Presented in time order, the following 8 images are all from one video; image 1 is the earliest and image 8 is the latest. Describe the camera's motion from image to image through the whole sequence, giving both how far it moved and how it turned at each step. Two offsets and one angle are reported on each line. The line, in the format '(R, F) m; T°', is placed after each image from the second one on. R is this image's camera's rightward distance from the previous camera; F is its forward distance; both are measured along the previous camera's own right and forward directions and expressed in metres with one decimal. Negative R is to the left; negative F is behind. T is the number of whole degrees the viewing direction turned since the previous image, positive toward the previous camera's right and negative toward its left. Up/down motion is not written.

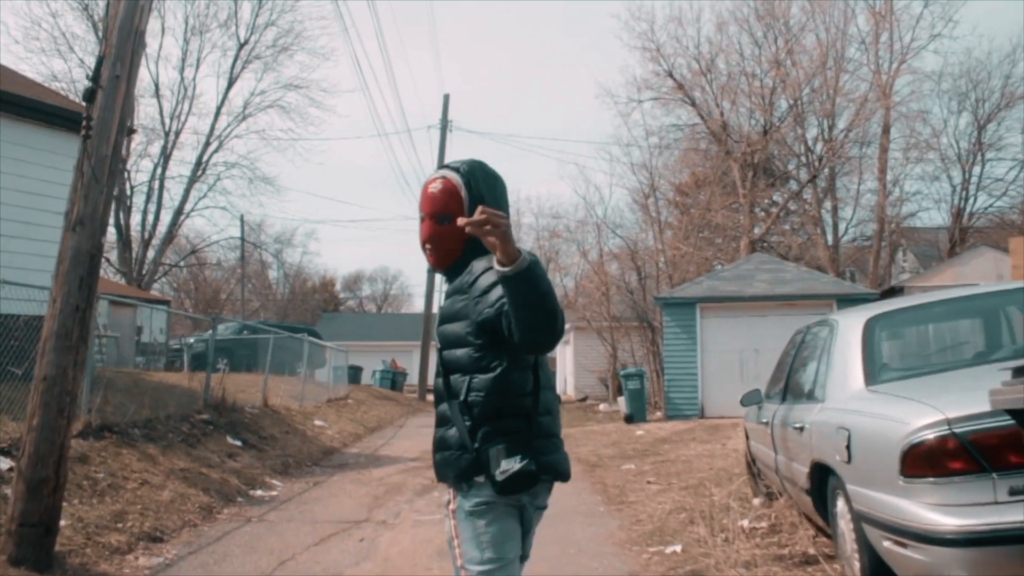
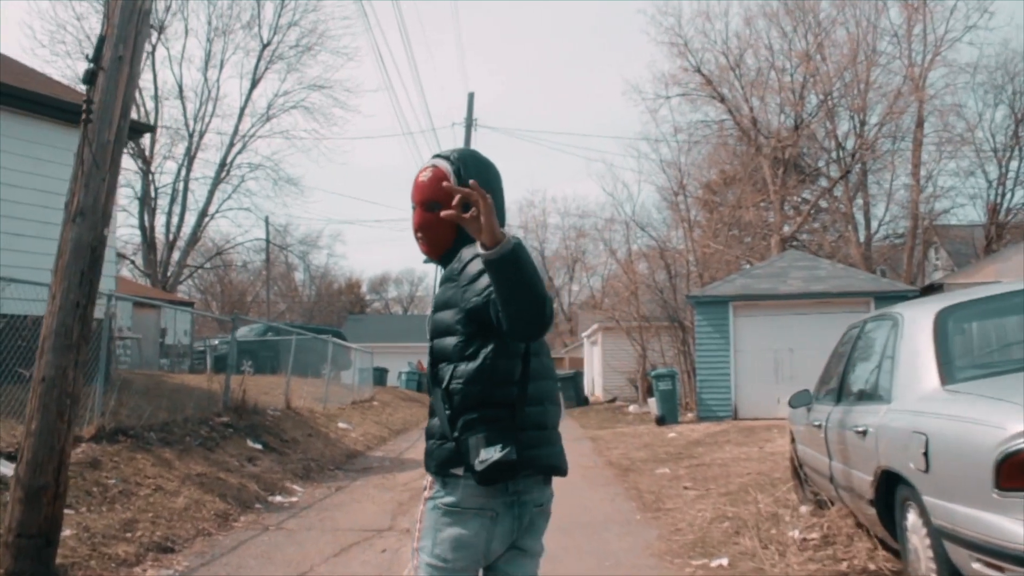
(0.0, +0.5) m; -1°
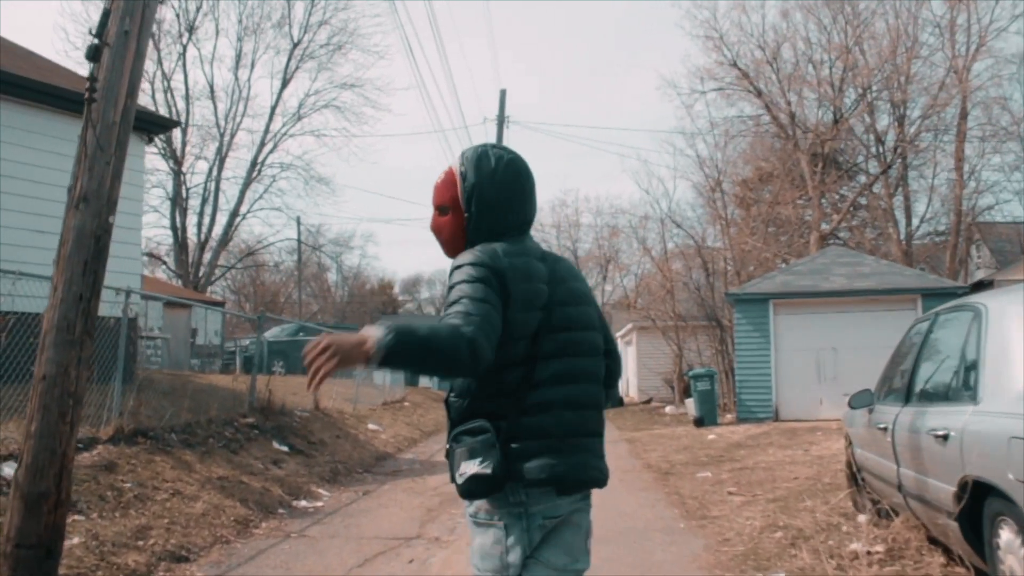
(0.0, +0.5) m; -2°
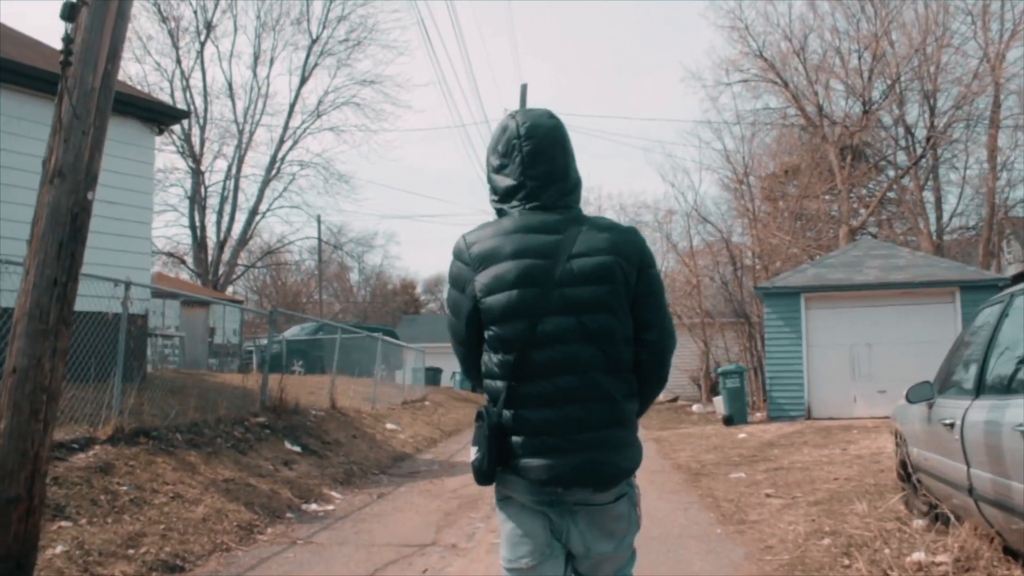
(0.0, +0.6) m; -1°
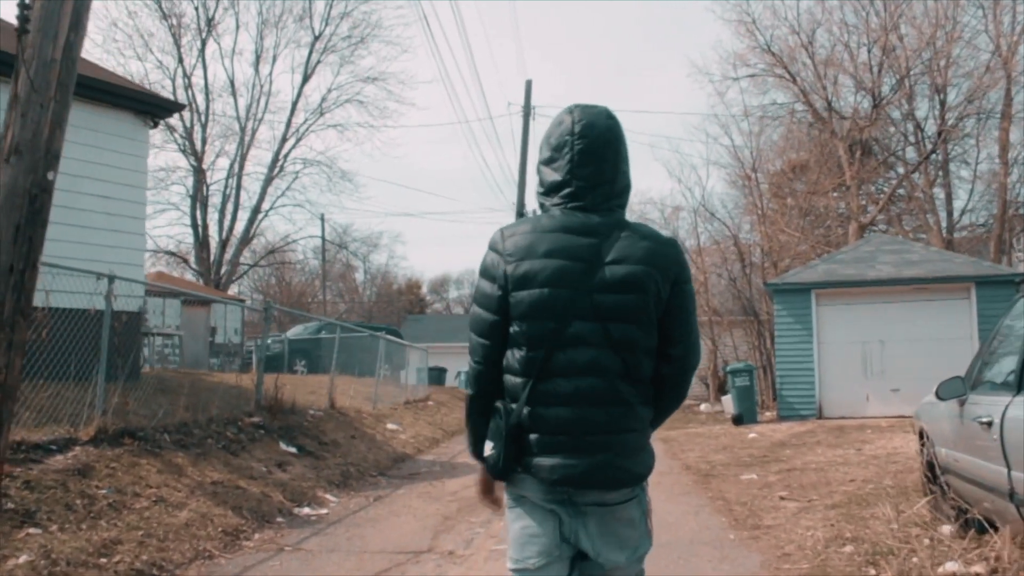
(0.0, +0.4) m; 0°
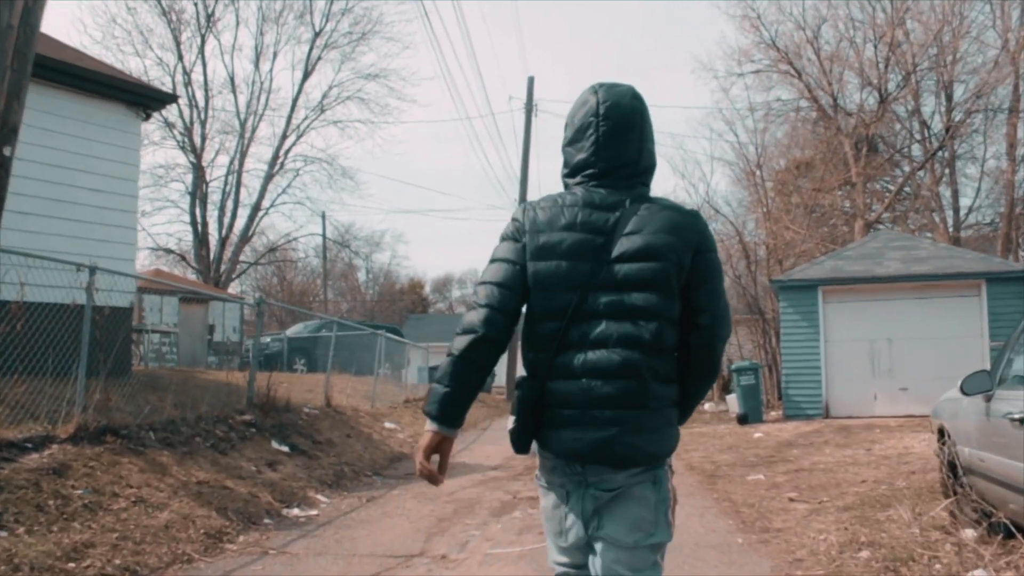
(0.0, +0.3) m; 0°
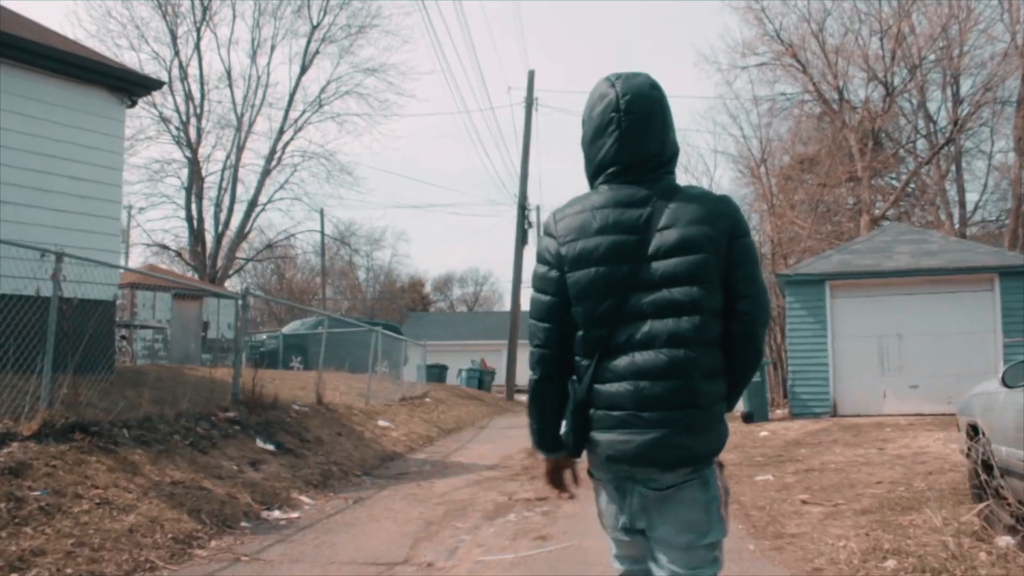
(+0.1, +0.5) m; 0°
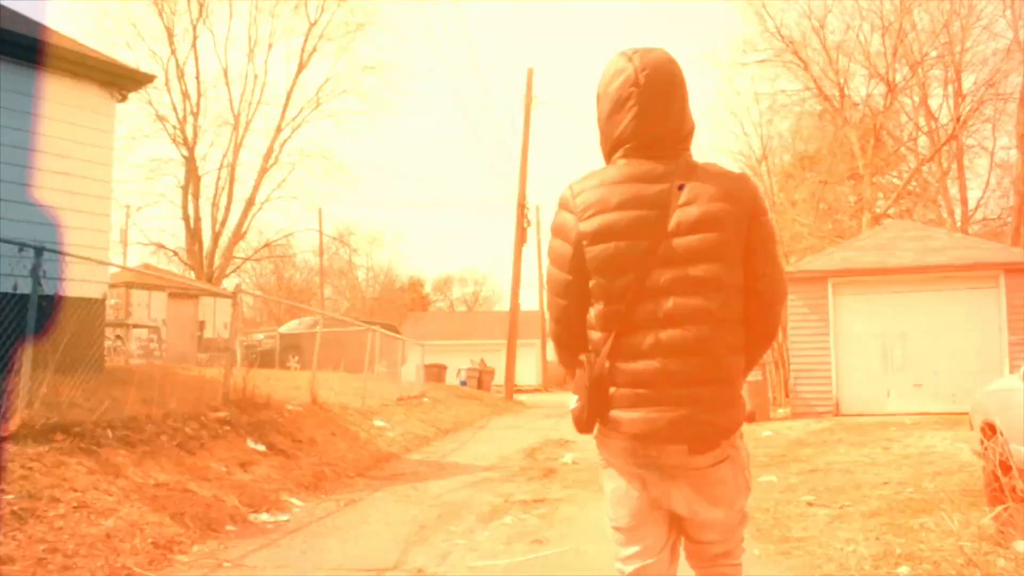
(0.0, +0.2) m; 0°
